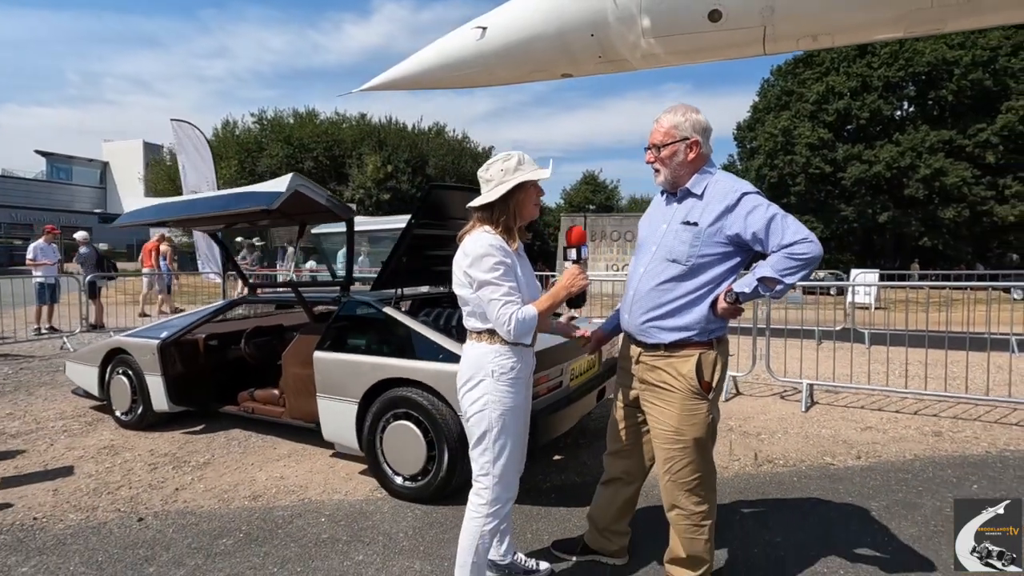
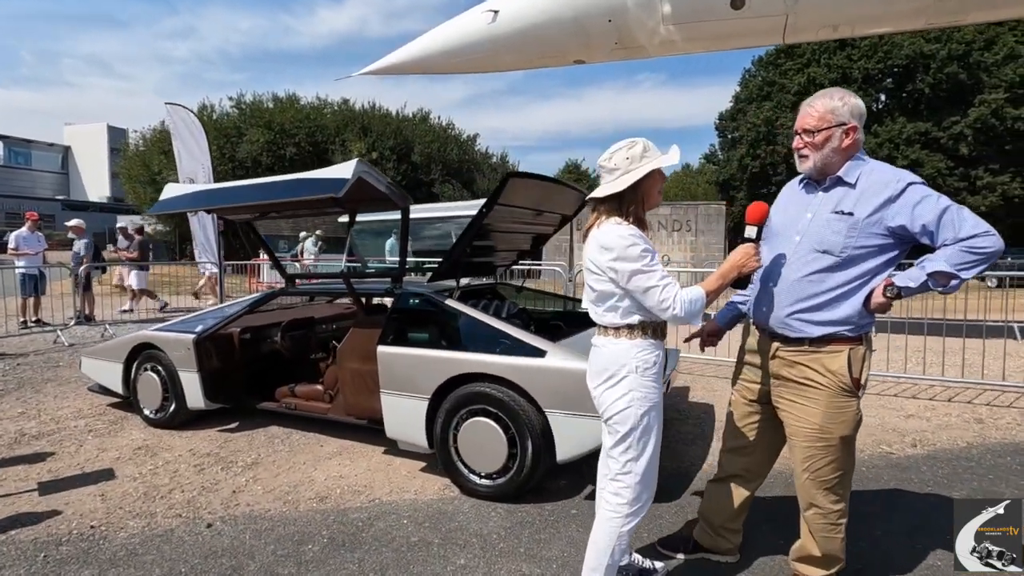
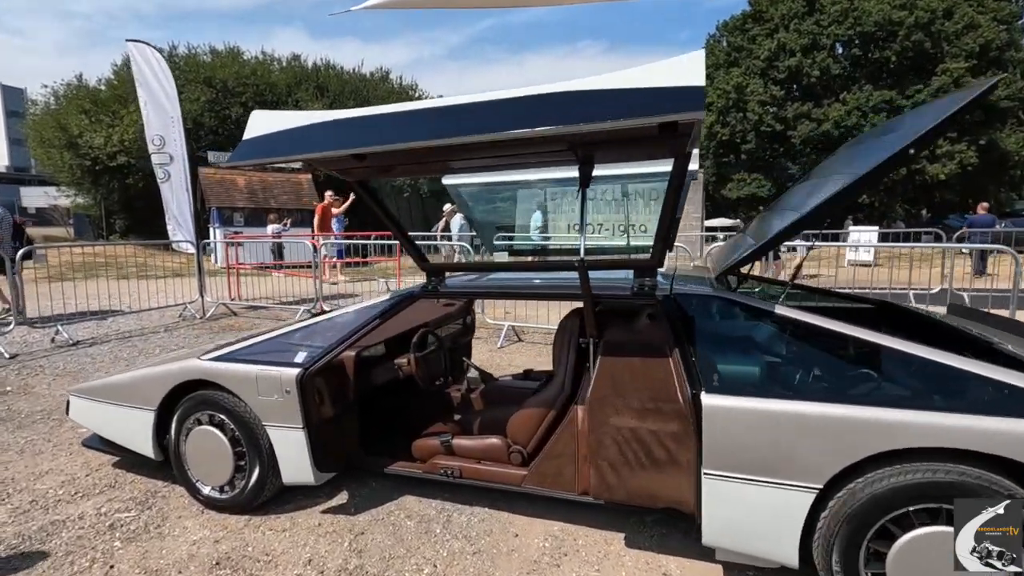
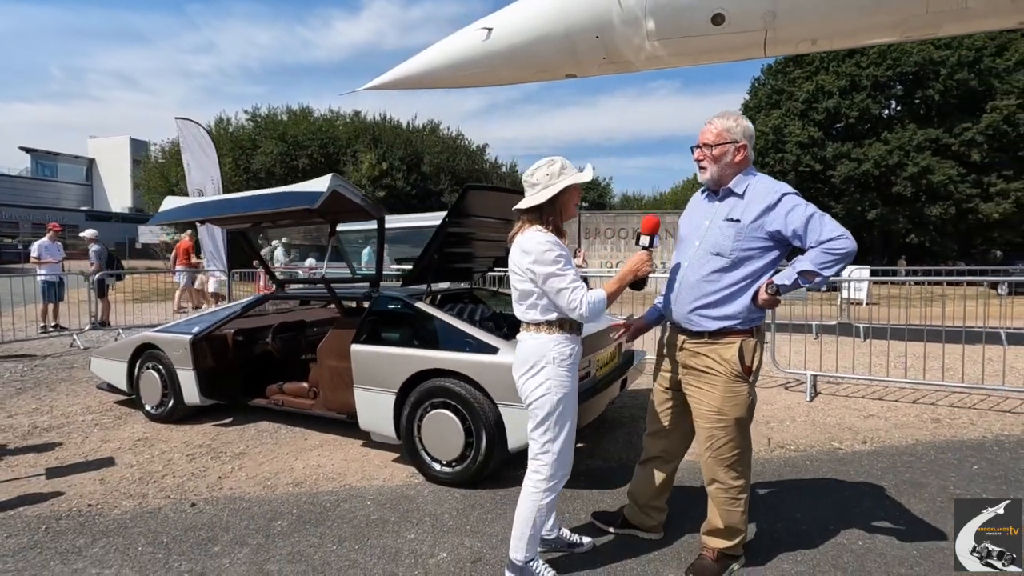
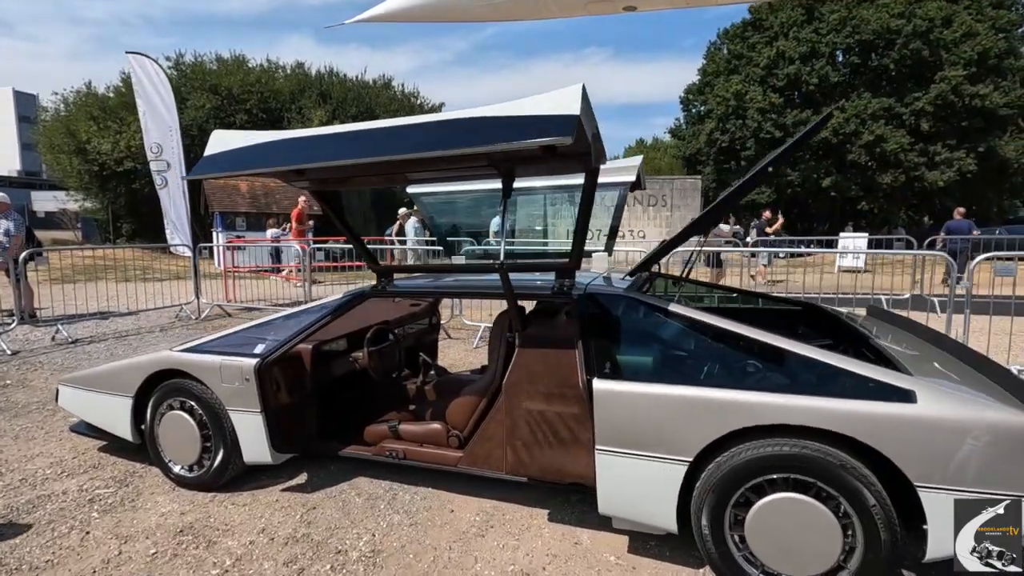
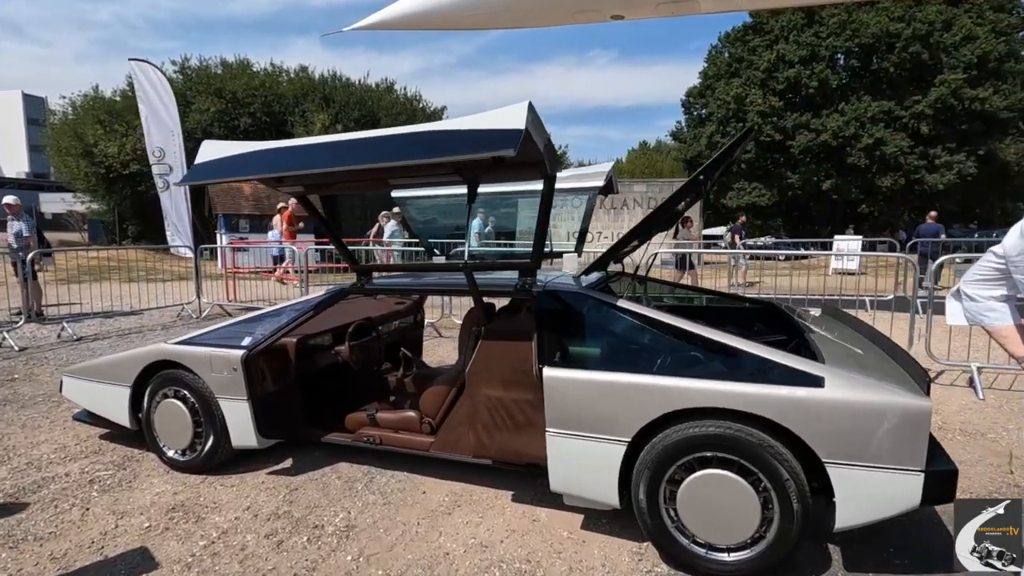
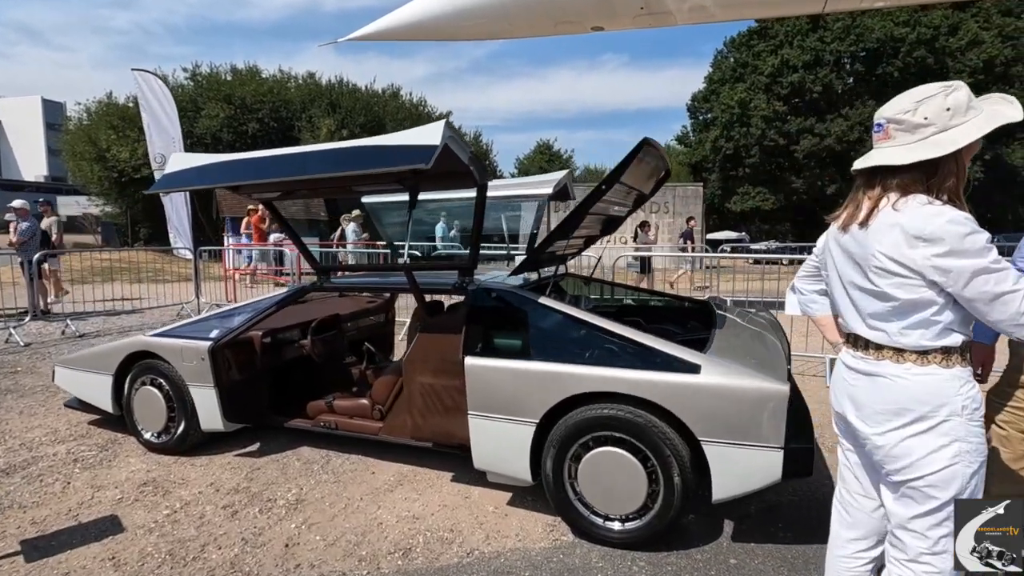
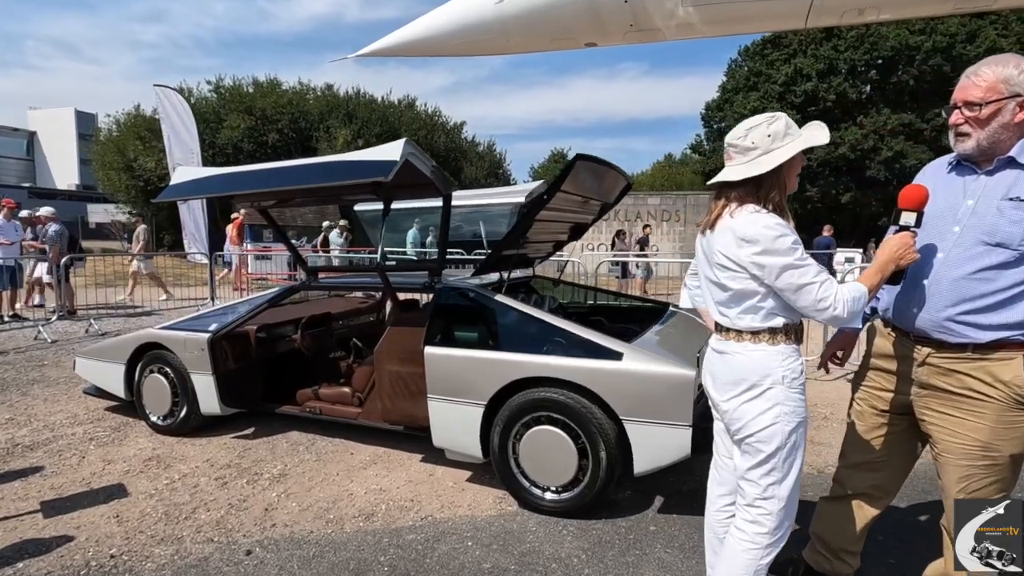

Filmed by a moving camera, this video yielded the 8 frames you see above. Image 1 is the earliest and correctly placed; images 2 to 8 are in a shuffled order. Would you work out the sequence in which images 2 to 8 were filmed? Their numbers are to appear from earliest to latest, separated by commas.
4, 2, 8, 7, 6, 5, 3
